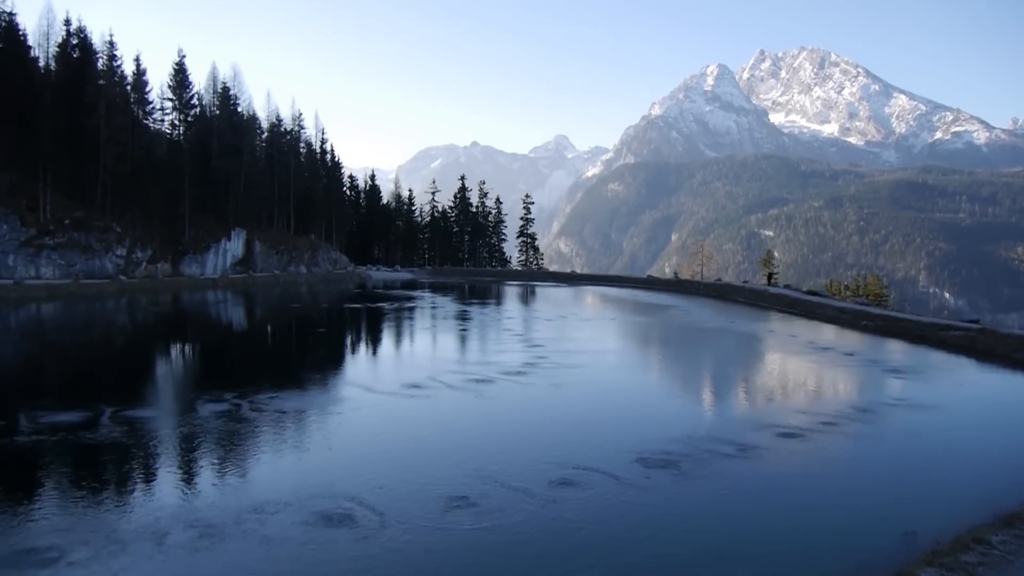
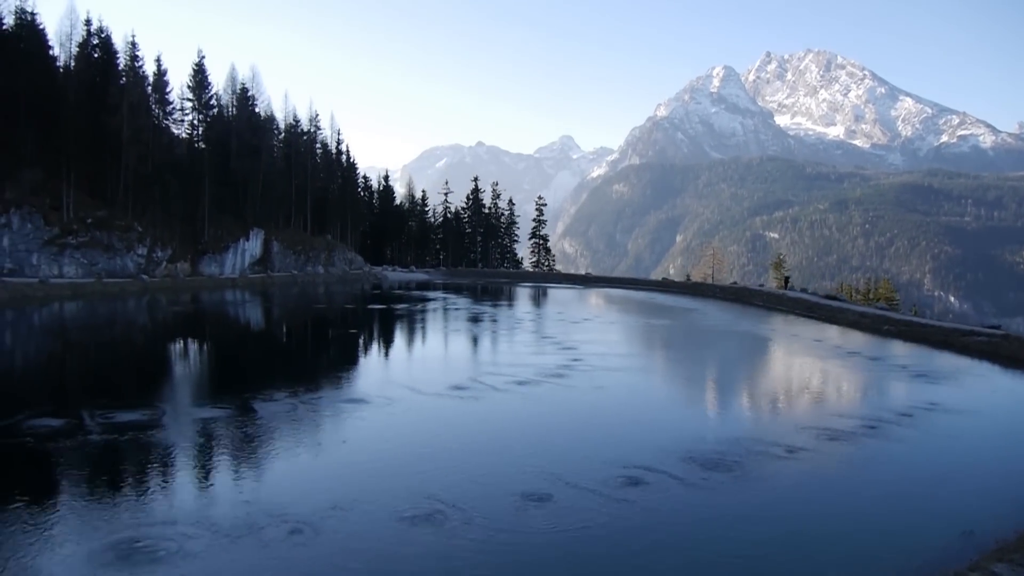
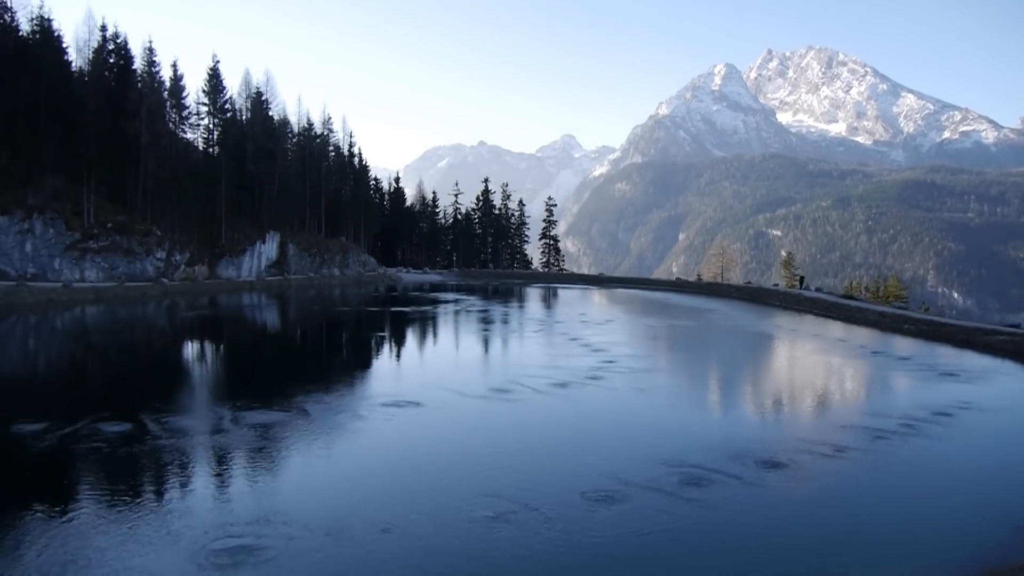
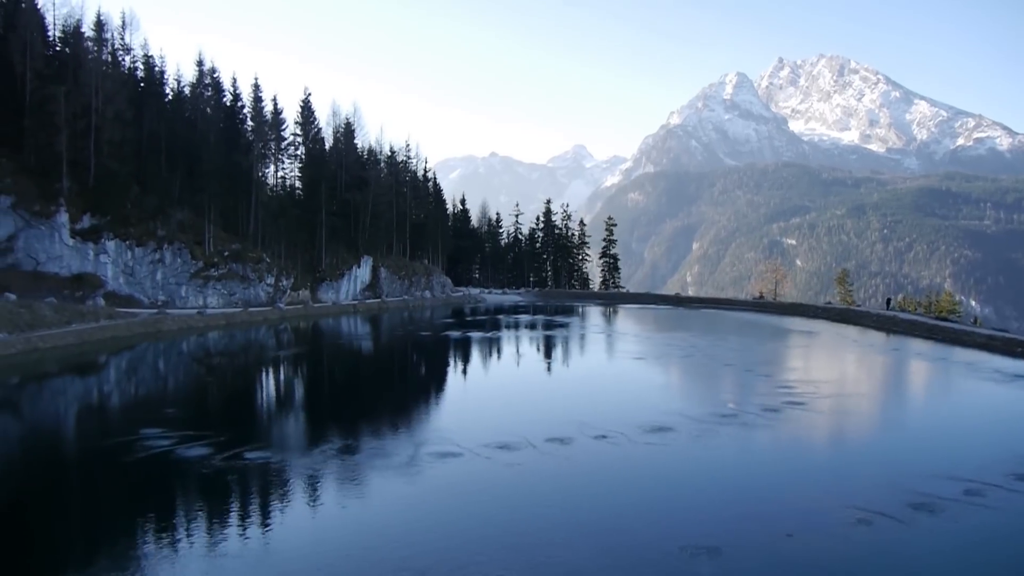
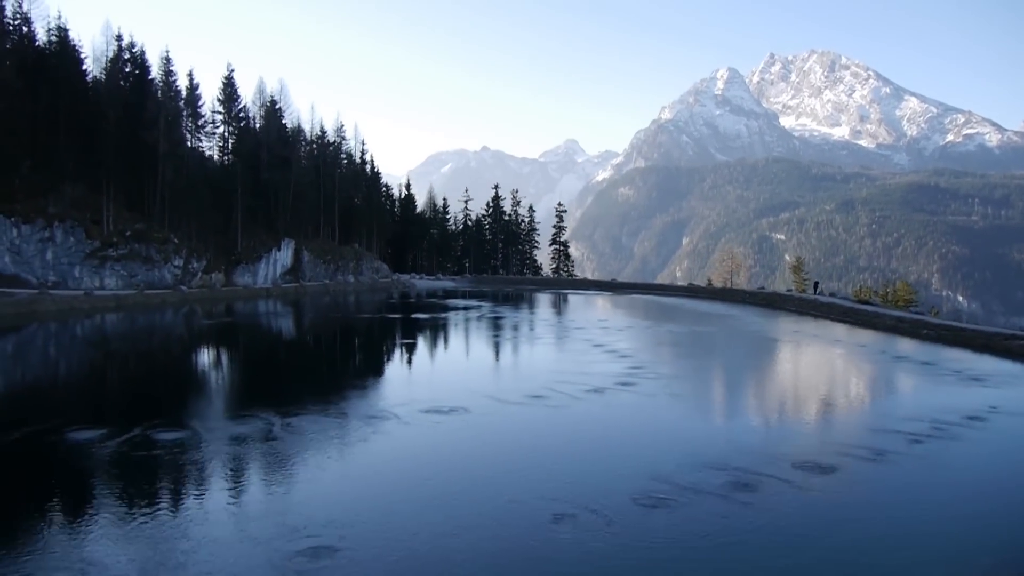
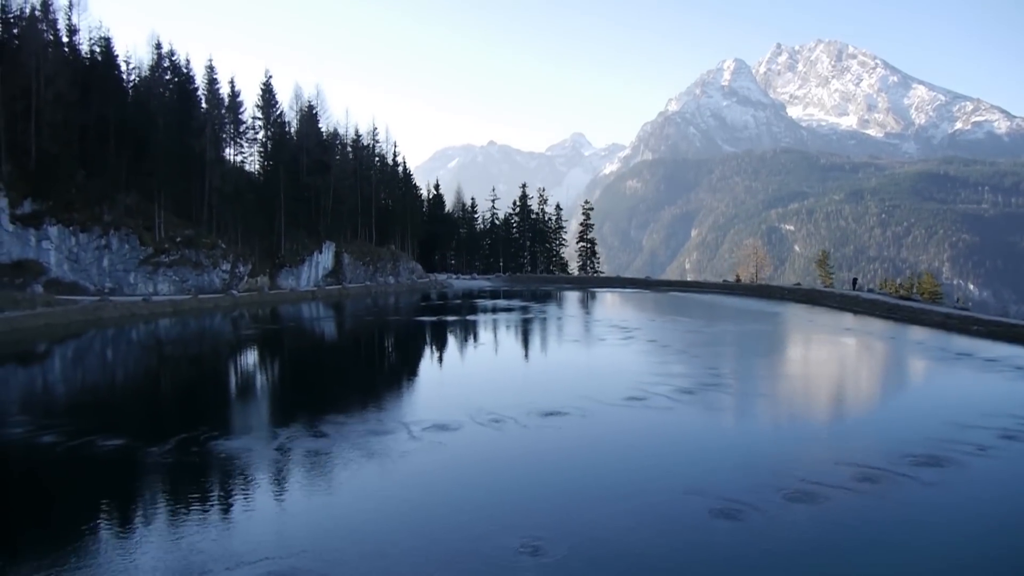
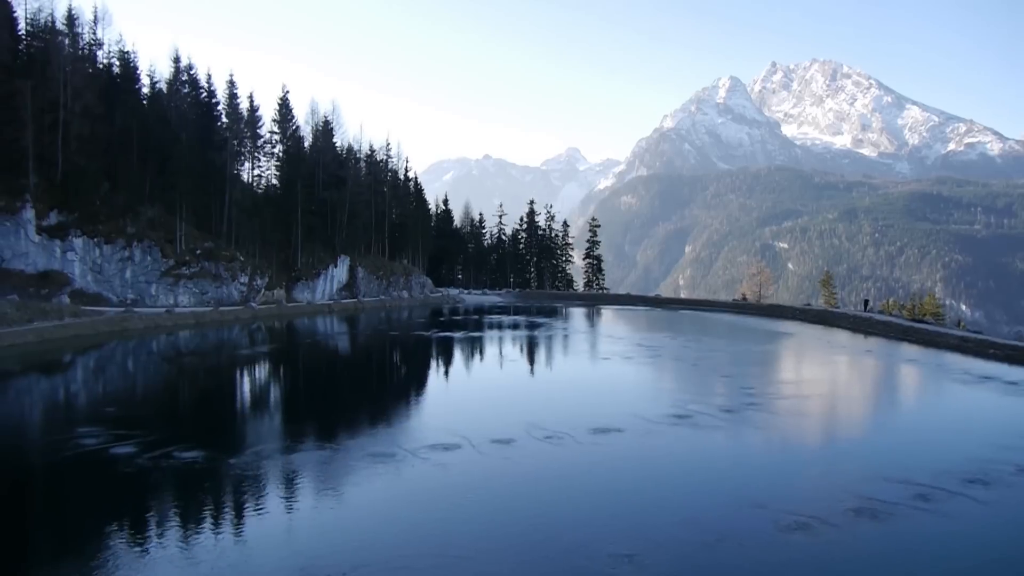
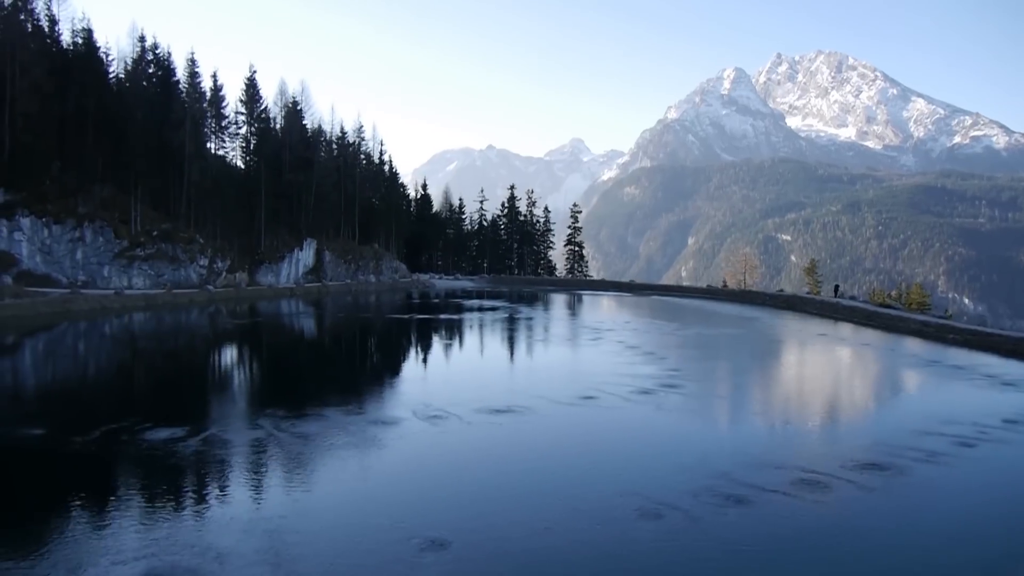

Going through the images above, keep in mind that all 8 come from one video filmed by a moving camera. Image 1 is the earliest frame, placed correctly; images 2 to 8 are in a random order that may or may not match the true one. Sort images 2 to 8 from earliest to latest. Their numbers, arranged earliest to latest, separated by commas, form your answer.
2, 3, 5, 8, 6, 7, 4
